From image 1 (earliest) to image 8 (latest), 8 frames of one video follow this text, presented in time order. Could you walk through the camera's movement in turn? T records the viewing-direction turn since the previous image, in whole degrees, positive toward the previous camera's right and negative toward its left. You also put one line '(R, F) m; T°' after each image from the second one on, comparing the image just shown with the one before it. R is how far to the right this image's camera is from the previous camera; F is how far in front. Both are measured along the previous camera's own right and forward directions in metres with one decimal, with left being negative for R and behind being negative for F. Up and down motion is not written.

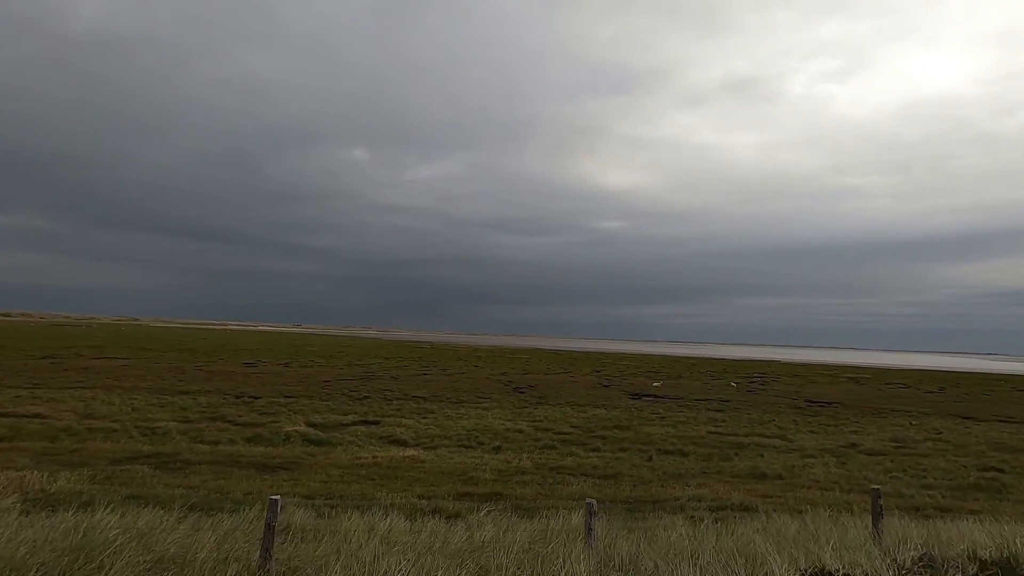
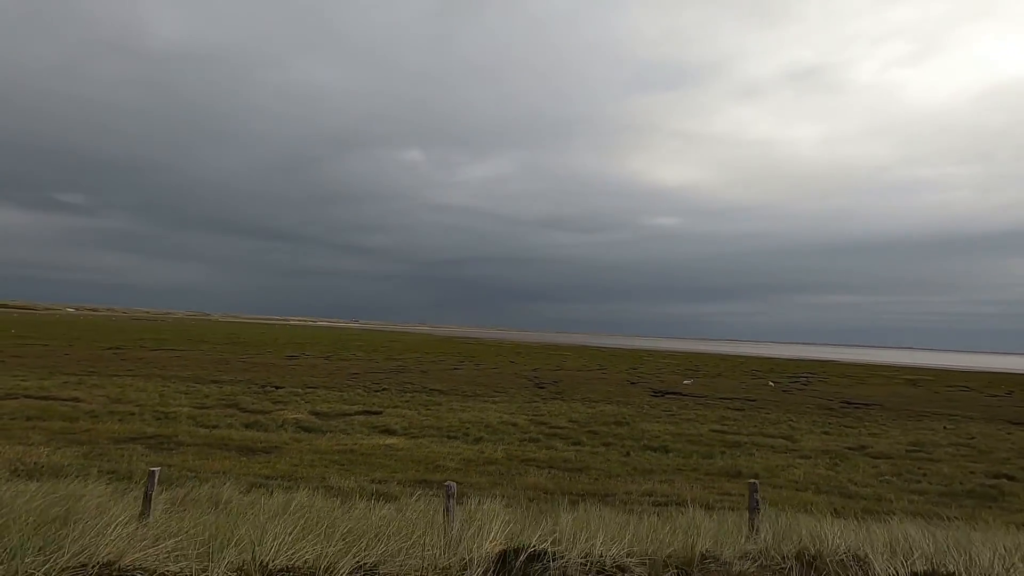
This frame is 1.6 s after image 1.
(+2.6, -0.2) m; -5°
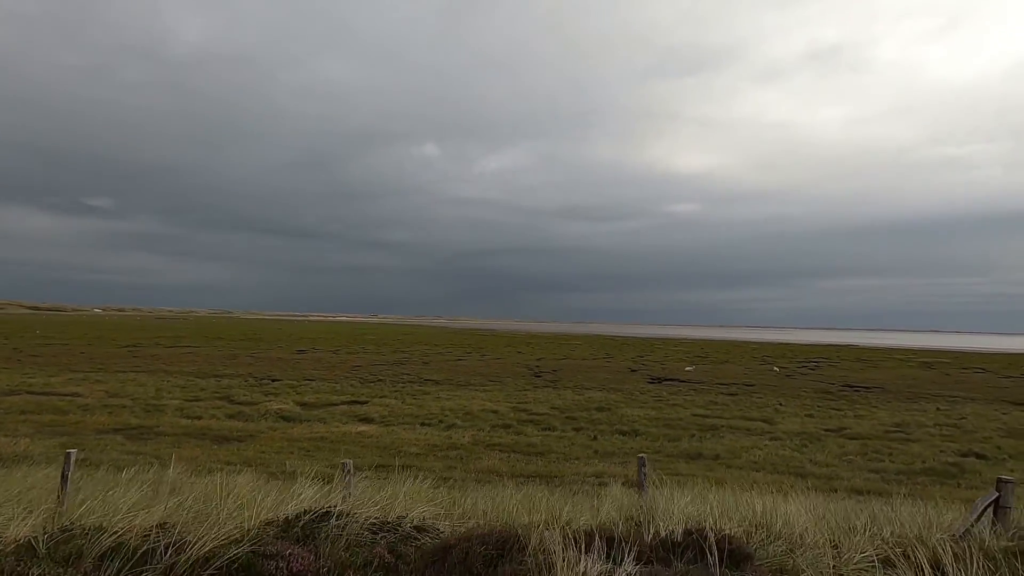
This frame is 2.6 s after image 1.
(+1.9, -0.3) m; -2°
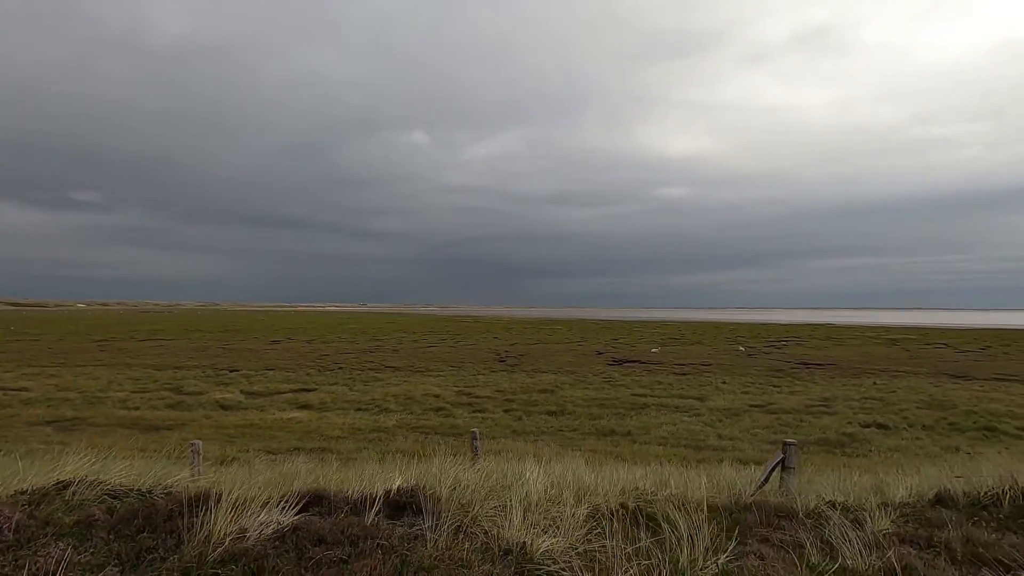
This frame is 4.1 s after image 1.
(+2.4, -0.5) m; +1°
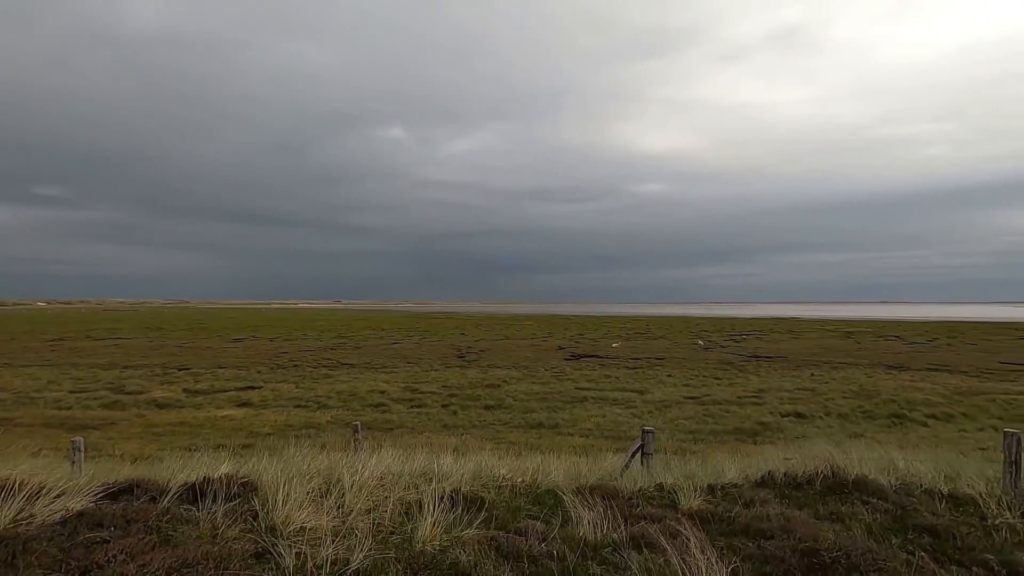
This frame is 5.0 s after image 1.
(+1.6, -0.4) m; +2°
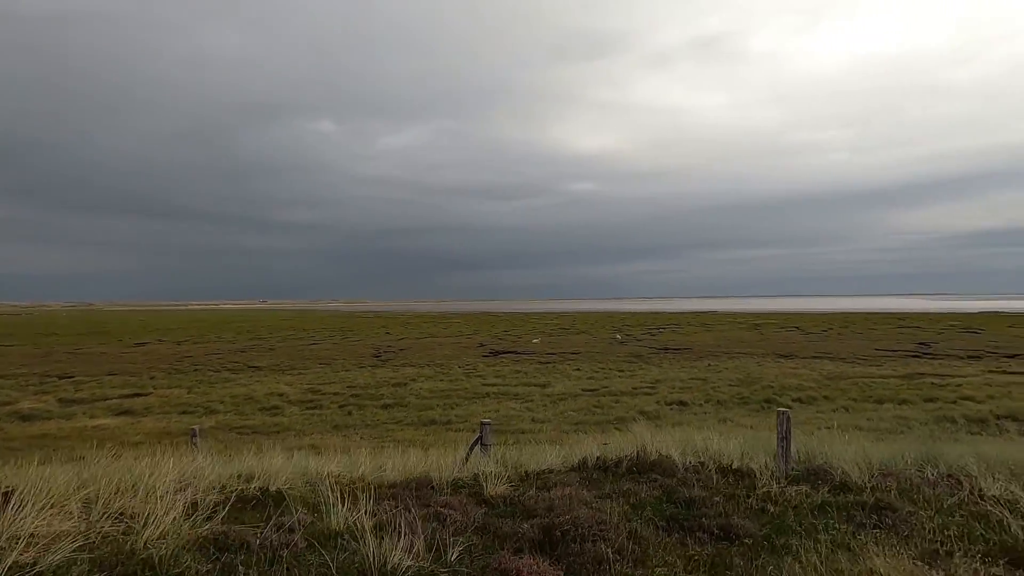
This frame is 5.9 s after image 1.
(+1.5, -0.4) m; +7°
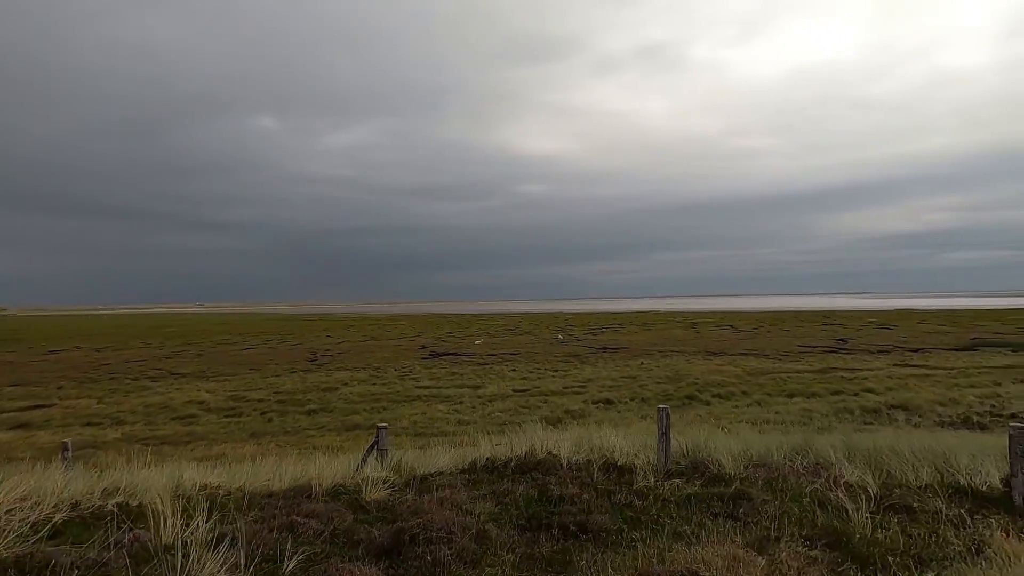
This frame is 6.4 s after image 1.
(+0.9, -0.1) m; +5°
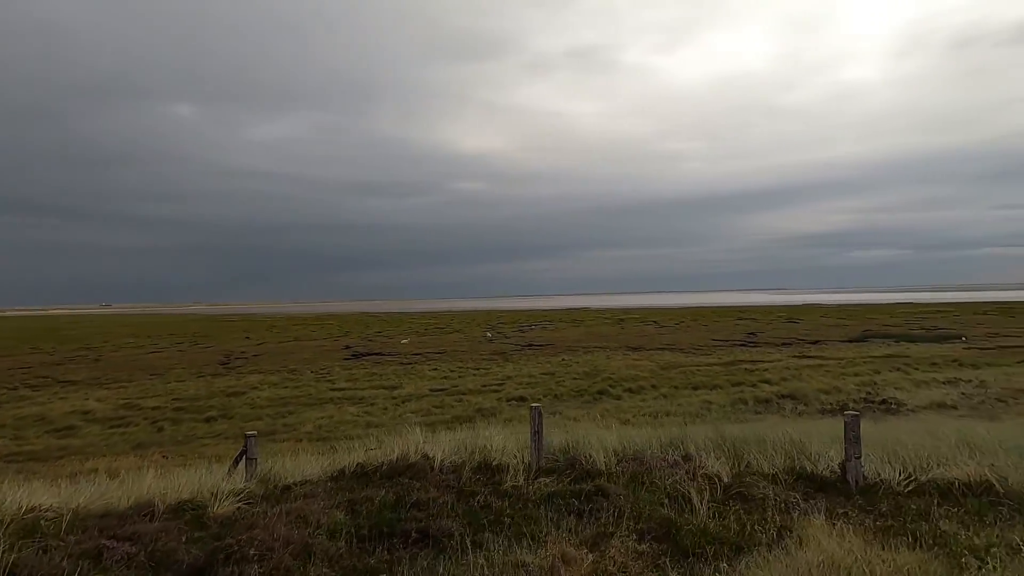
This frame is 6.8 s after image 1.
(+1.0, 0.0) m; +7°
